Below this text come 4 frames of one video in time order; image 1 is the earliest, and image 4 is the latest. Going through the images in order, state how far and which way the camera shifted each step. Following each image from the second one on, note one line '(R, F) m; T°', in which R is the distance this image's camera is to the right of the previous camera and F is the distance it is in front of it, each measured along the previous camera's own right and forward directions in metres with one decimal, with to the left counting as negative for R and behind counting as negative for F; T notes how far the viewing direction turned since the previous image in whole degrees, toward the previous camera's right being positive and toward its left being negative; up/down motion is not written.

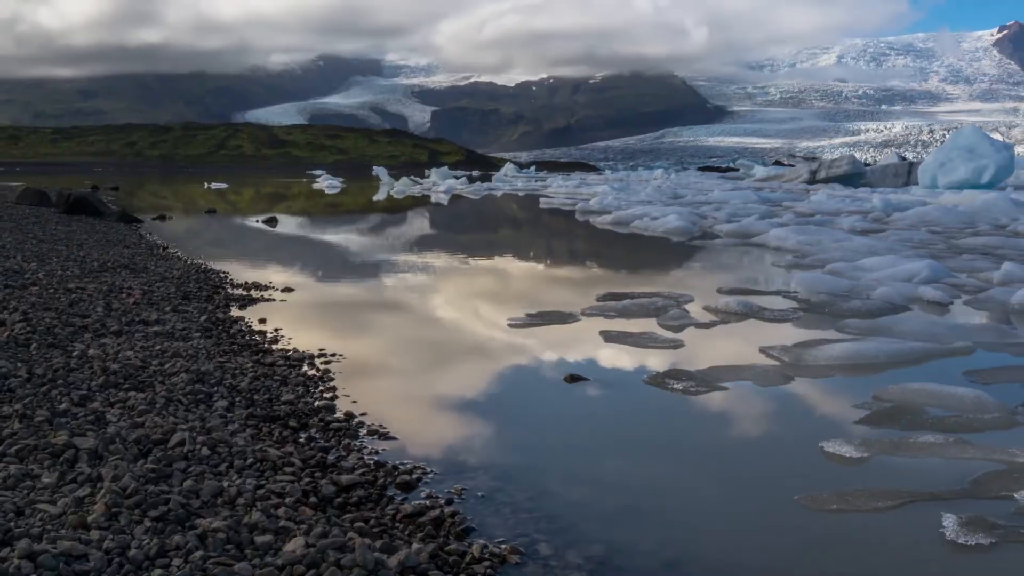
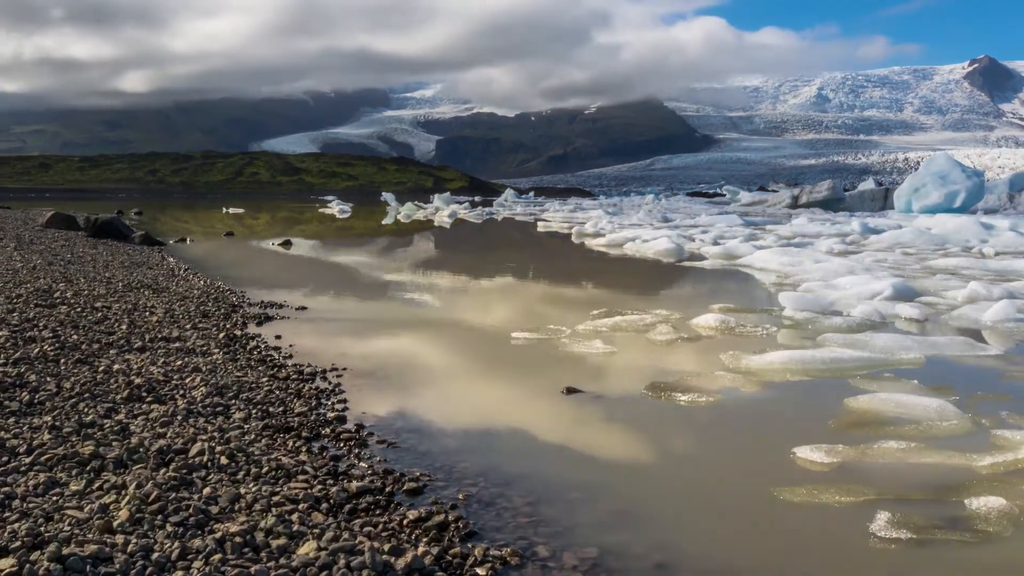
(0.0, -0.6) m; 0°
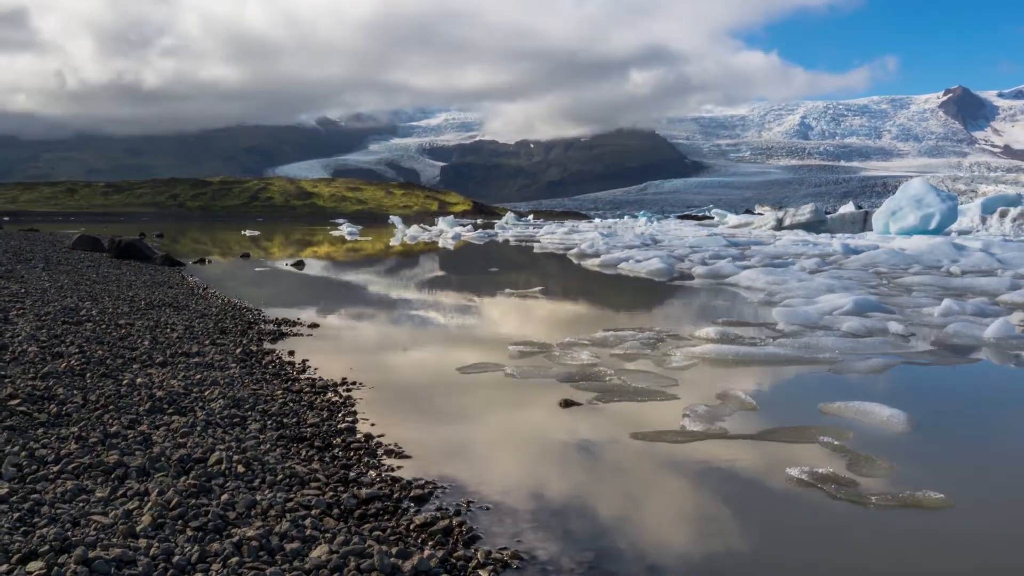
(0.0, -0.6) m; 0°
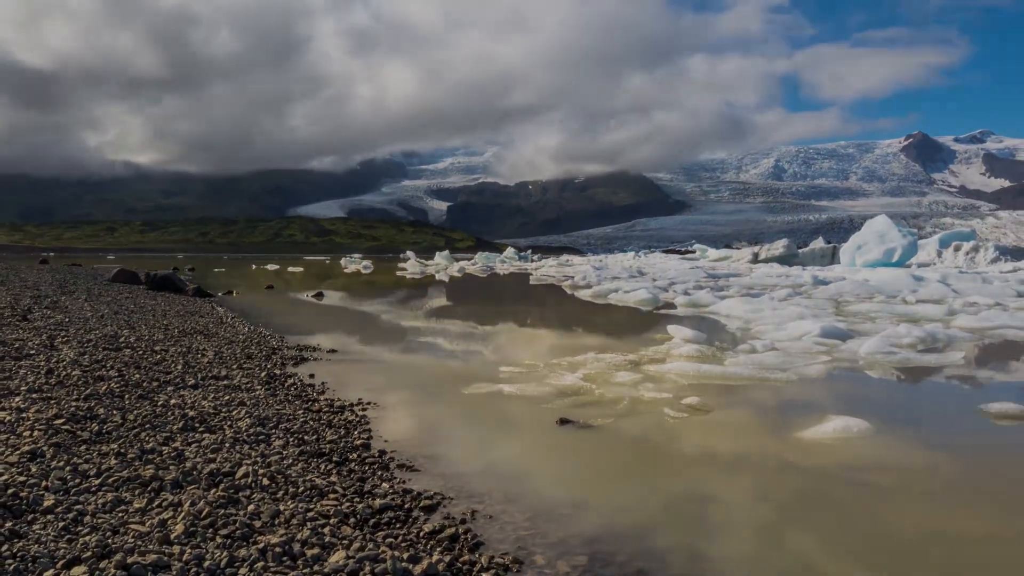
(0.0, -1.1) m; 0°
